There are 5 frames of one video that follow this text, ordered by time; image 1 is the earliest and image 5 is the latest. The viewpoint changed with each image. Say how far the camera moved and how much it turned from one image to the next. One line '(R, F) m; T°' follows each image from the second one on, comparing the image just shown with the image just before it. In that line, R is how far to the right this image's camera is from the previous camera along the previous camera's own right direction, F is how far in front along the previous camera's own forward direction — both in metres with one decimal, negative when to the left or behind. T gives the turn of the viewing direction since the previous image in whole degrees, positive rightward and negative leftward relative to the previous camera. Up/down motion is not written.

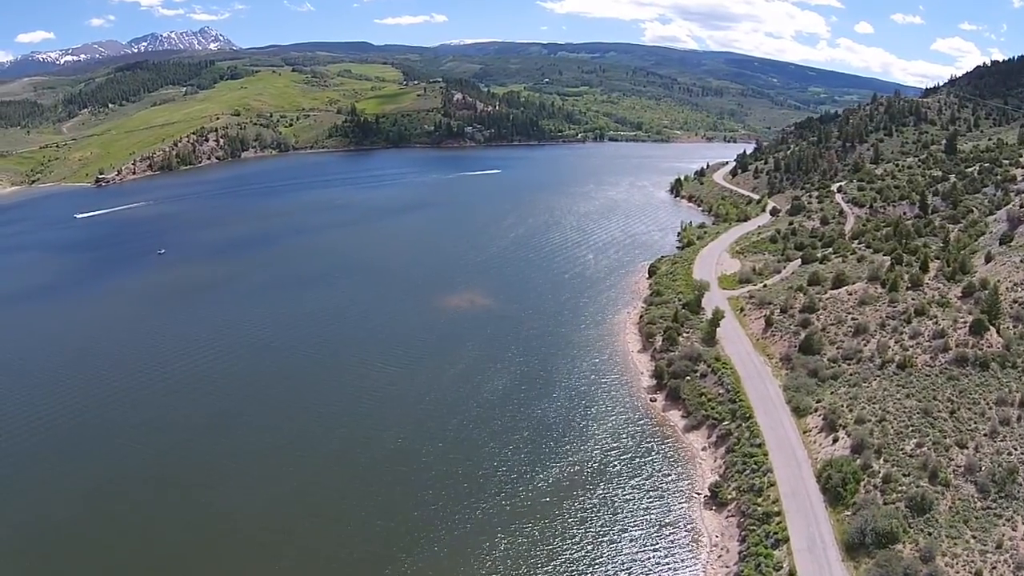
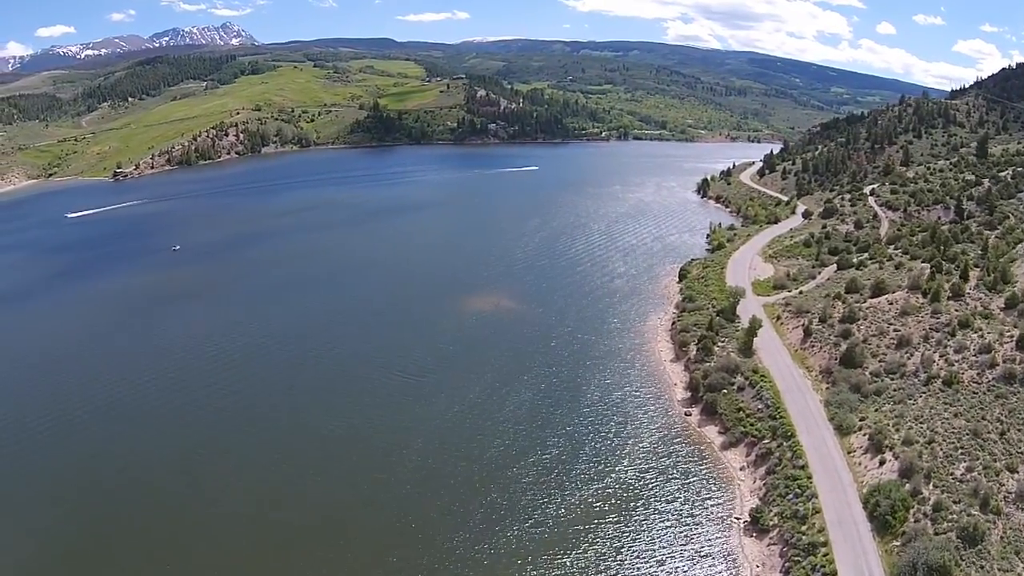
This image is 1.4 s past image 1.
(-0.9, +3.3) m; -1°
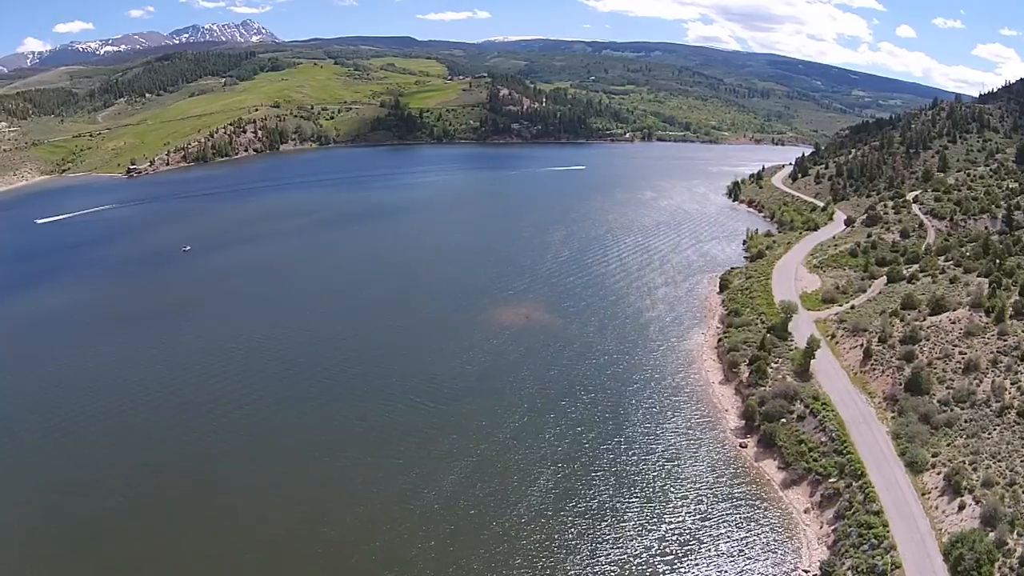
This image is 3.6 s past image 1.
(-1.7, +5.6) m; -1°
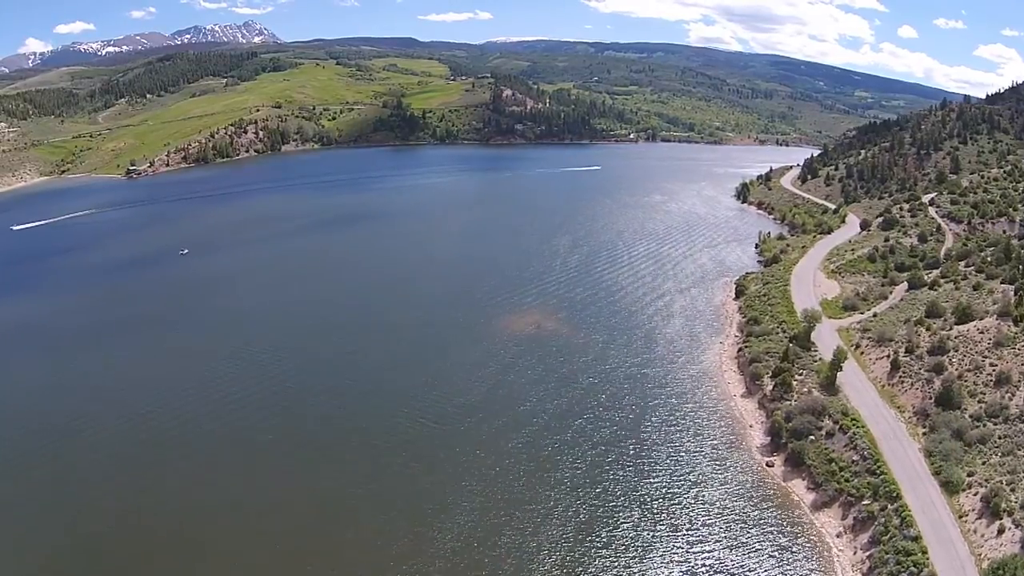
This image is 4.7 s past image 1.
(-0.9, +3.0) m; 0°
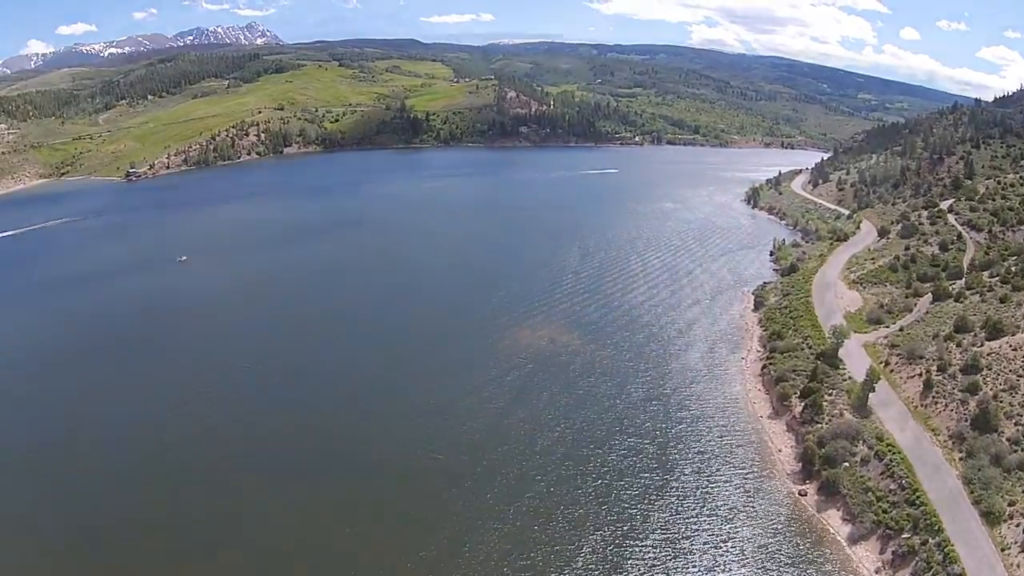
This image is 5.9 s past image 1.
(-1.0, +3.0) m; 0°
